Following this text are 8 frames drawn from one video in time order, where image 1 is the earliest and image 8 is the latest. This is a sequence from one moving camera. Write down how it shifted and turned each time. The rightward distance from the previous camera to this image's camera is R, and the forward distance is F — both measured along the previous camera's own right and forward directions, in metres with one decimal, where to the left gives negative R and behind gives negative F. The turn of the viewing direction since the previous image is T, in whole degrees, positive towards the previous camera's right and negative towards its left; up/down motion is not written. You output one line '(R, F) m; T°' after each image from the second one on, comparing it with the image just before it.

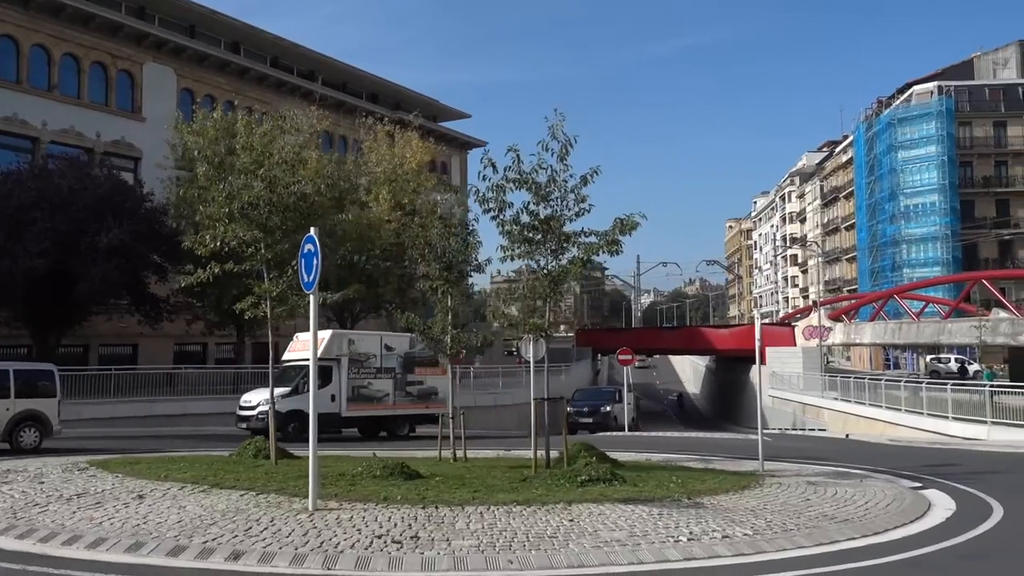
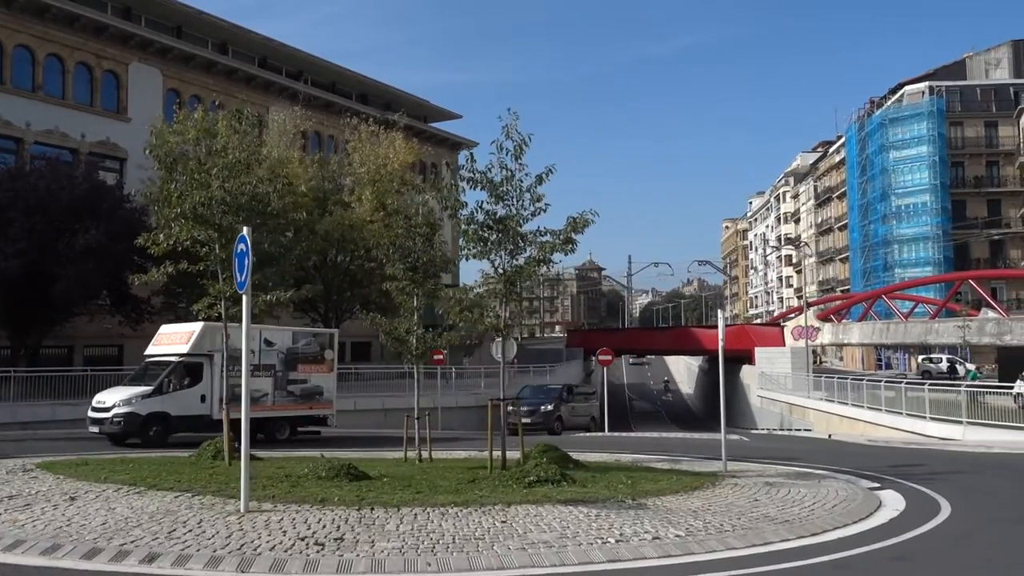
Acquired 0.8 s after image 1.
(+0.7, +0.1) m; 0°
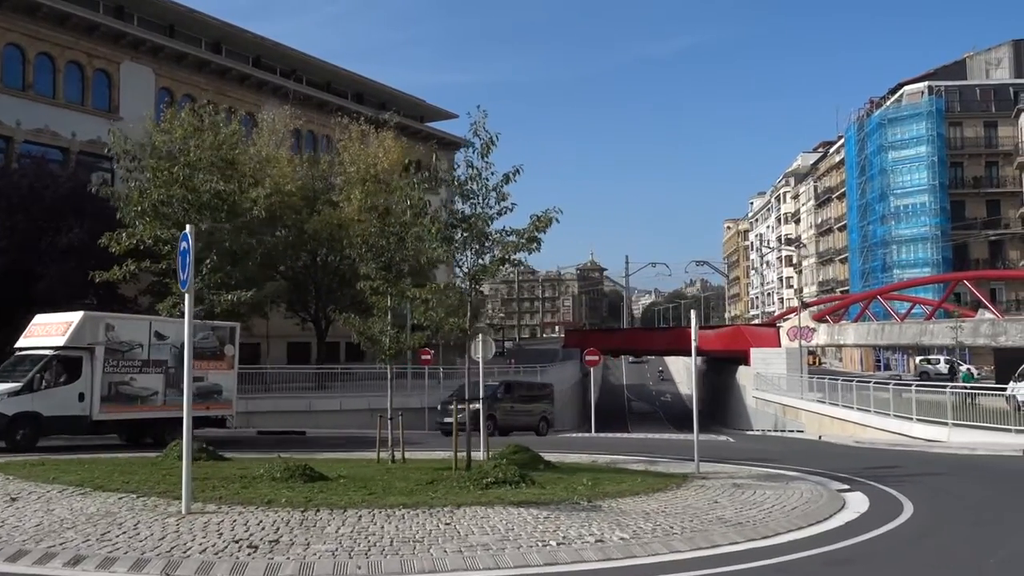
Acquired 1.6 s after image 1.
(+0.6, +0.1) m; 0°
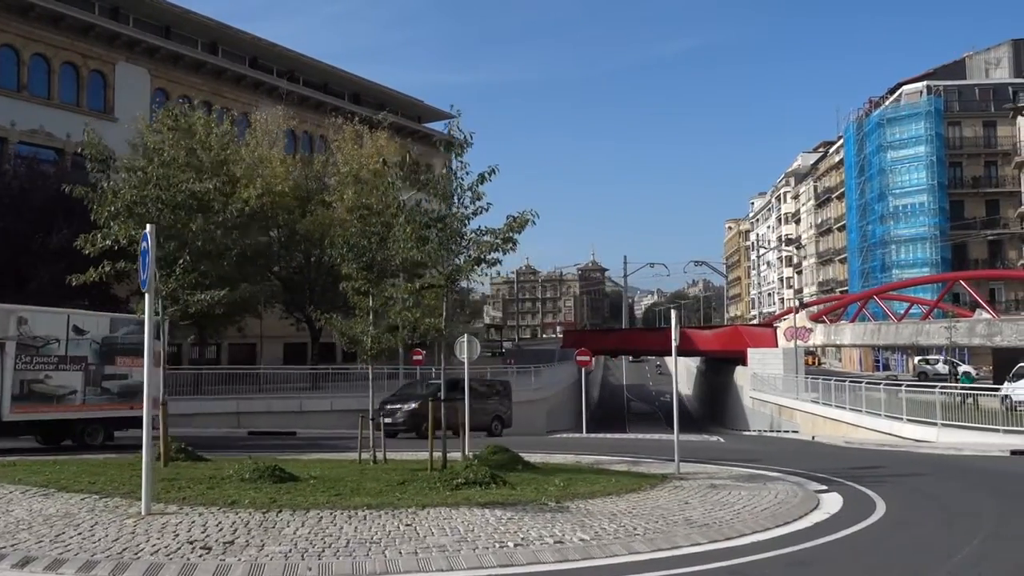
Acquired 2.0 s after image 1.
(+0.4, +0.1) m; 0°
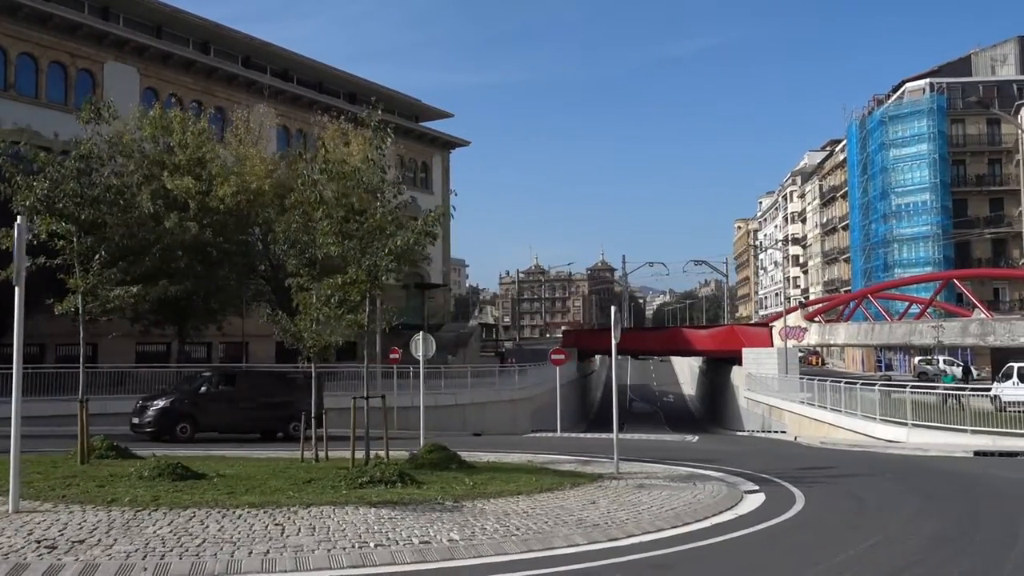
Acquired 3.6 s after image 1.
(+1.3, +0.3) m; -1°
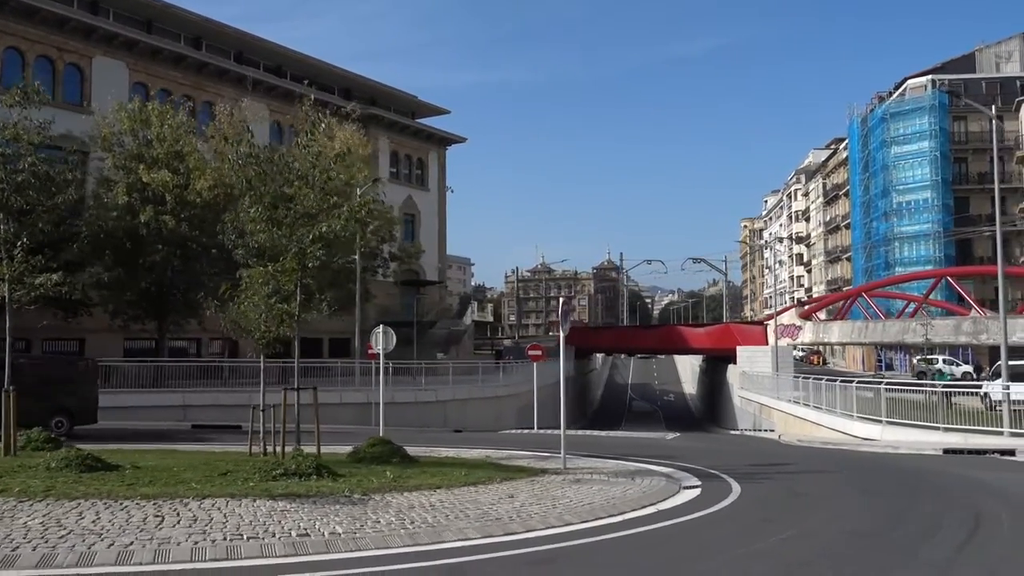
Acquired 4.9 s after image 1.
(+1.1, +0.4) m; -1°
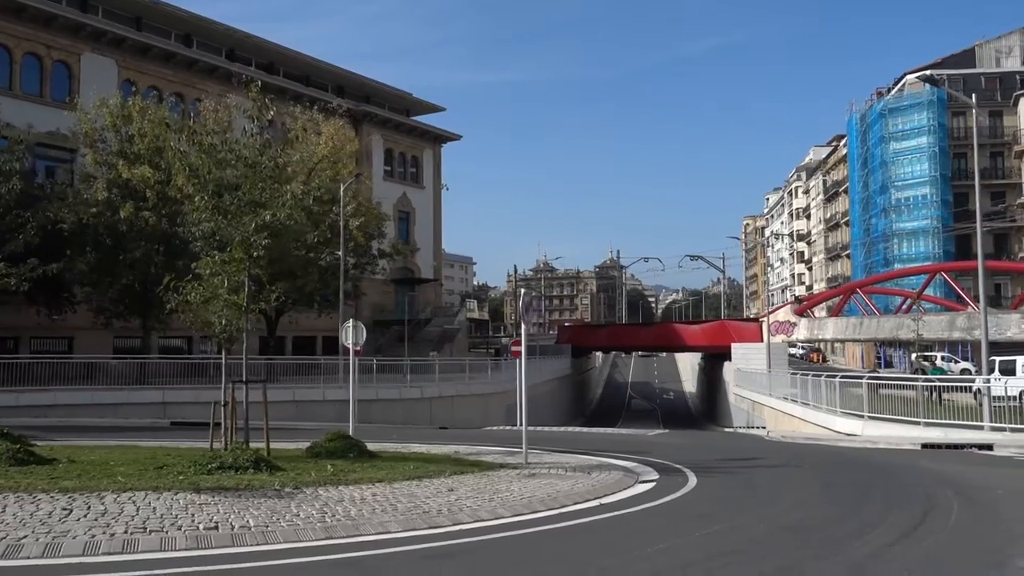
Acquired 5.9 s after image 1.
(+0.7, +0.3) m; 0°
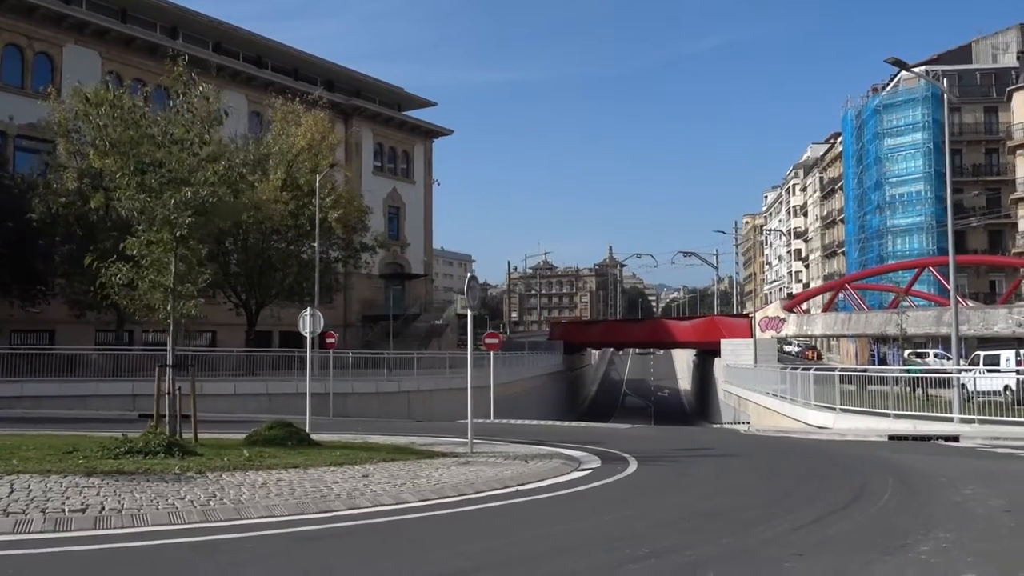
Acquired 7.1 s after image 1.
(+0.9, +0.4) m; 0°
